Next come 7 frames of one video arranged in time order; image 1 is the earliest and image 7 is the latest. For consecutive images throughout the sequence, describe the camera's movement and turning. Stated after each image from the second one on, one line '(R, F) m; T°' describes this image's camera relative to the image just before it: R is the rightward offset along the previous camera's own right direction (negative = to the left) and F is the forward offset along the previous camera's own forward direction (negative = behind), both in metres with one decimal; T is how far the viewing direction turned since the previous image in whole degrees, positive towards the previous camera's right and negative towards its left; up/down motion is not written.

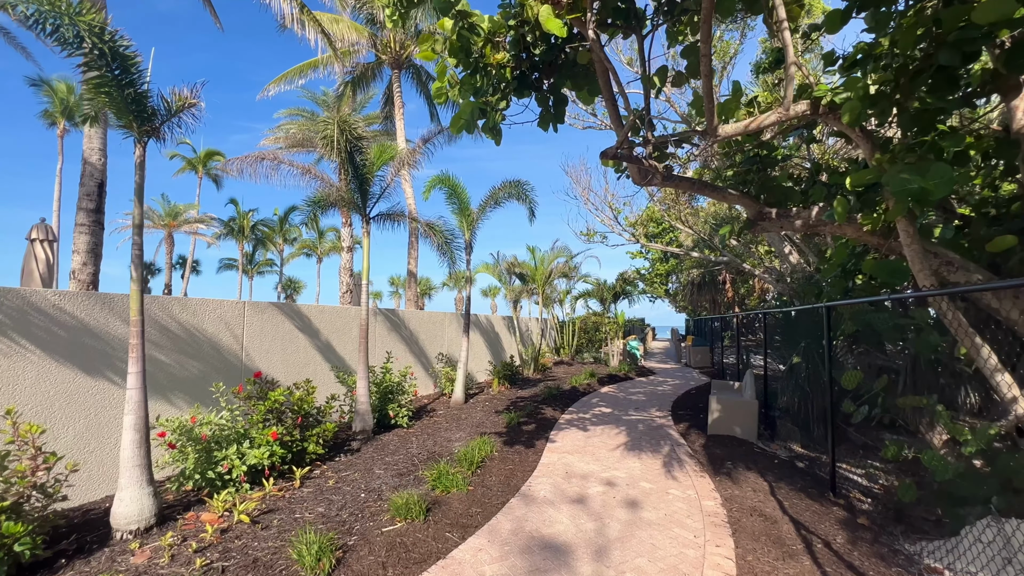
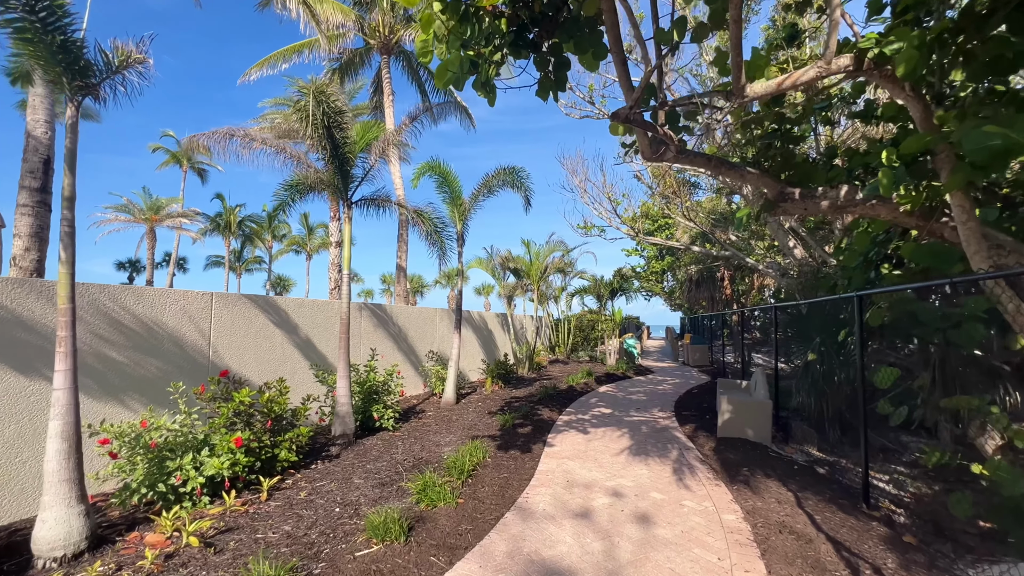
(0.0, +0.5) m; +1°
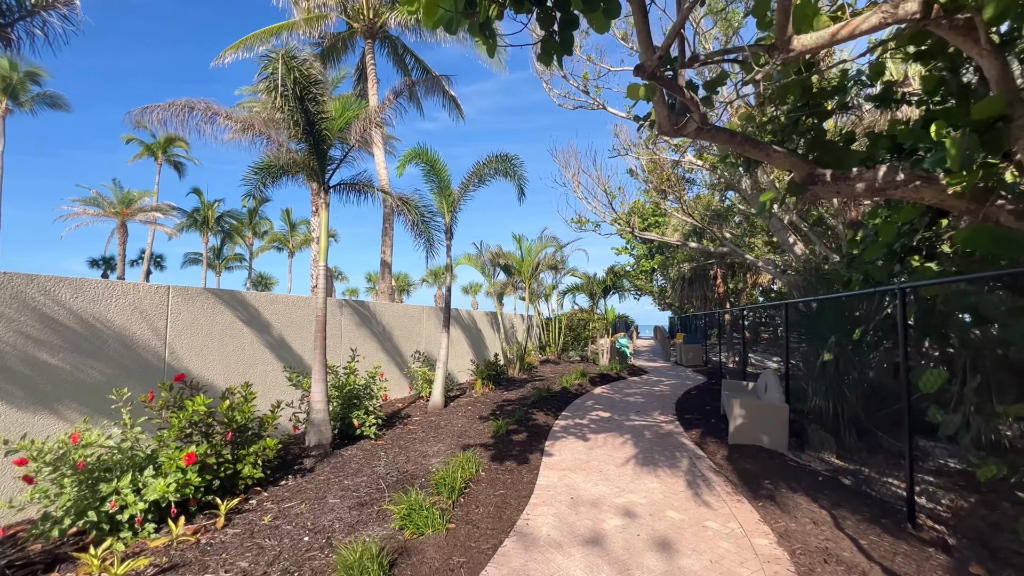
(-0.1, +0.6) m; +2°
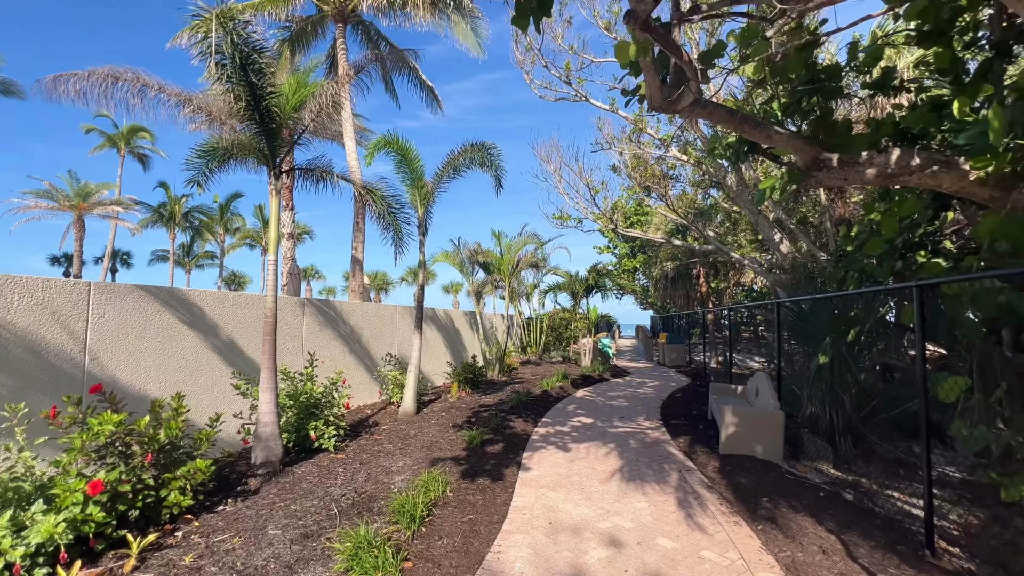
(+0.1, +0.5) m; +2°
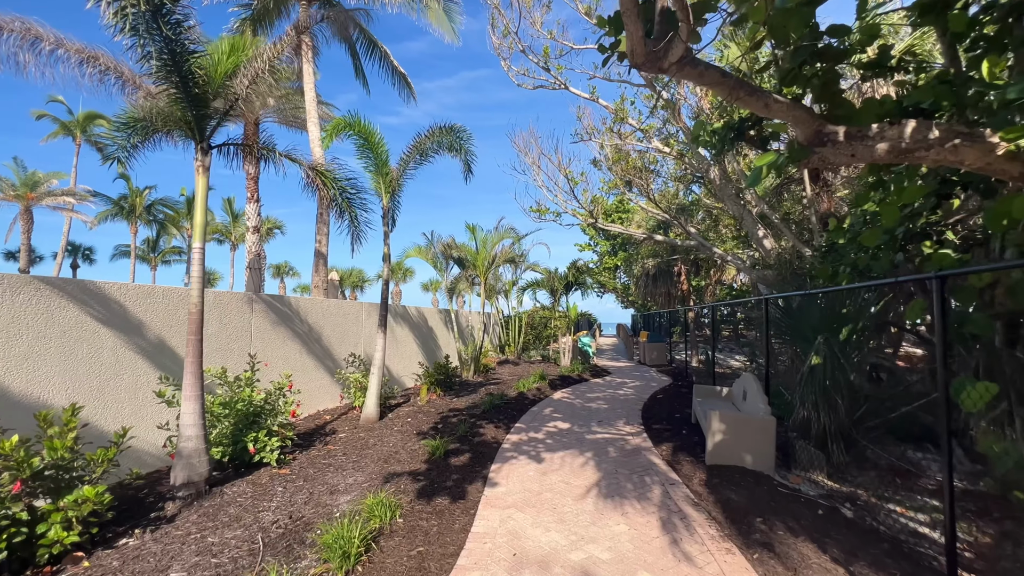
(+0.2, +0.6) m; +2°
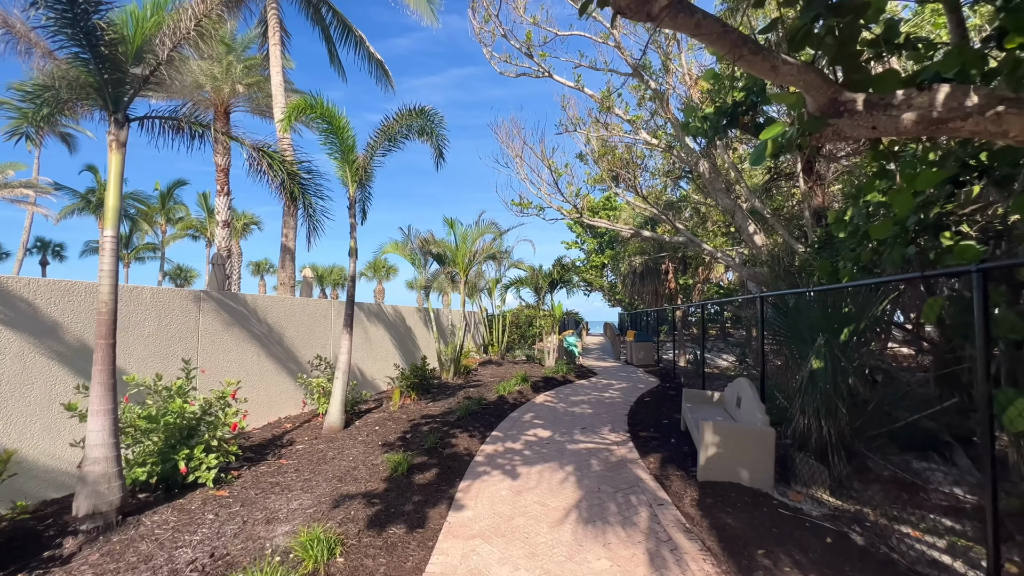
(+0.2, +0.5) m; +1°
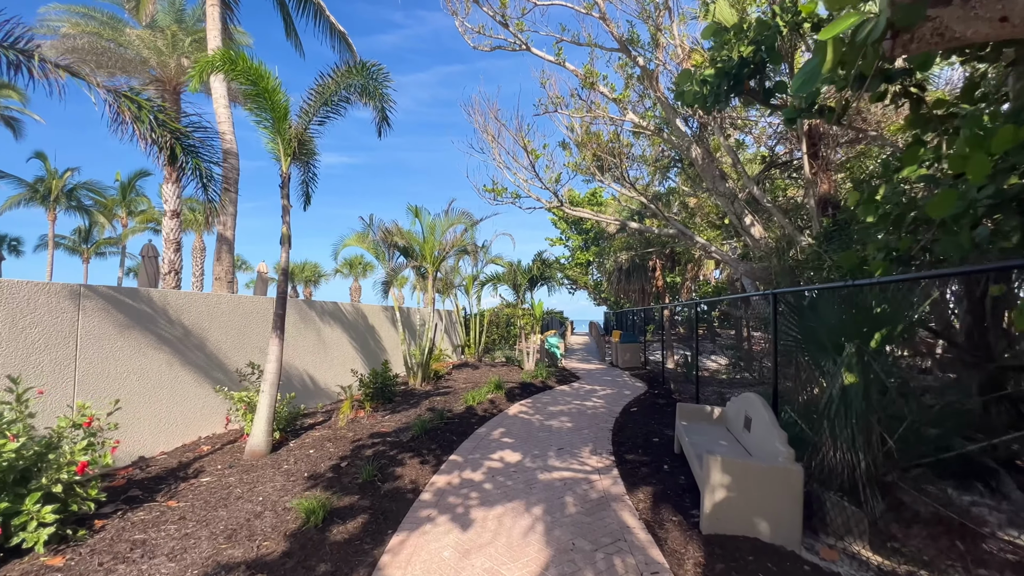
(+0.3, +1.1) m; +2°
